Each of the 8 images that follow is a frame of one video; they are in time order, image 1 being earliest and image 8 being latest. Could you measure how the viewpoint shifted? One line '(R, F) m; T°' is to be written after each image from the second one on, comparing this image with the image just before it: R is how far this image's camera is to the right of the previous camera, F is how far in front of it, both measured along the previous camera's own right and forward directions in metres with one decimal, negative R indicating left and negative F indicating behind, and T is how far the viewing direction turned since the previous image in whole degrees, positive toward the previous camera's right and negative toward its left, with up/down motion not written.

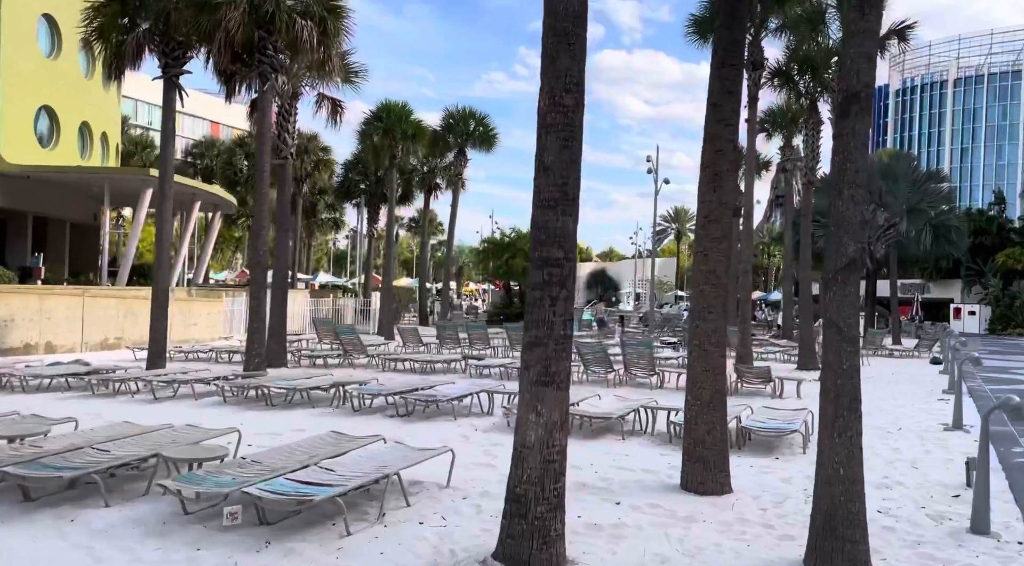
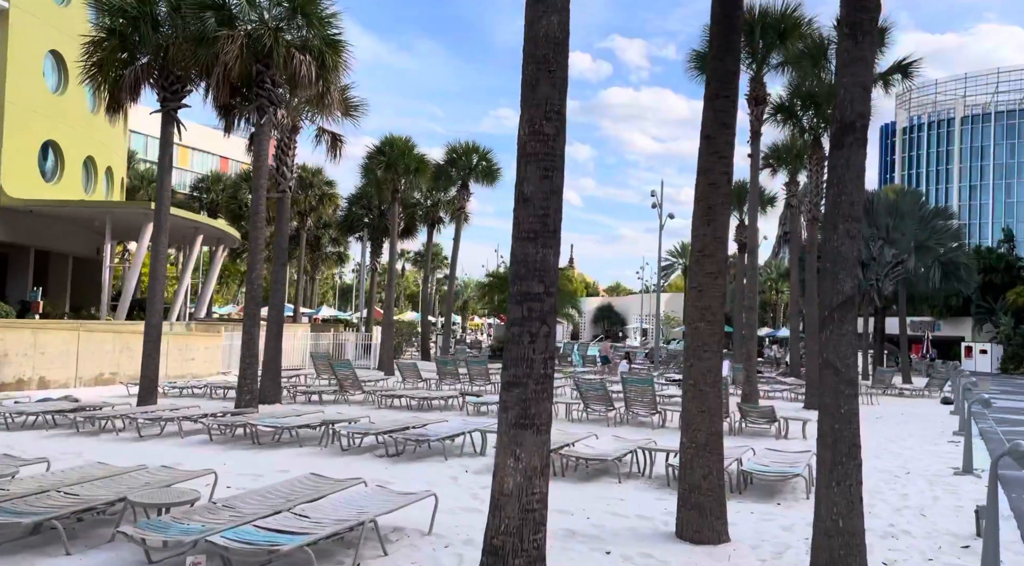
(+0.1, +0.2) m; 0°
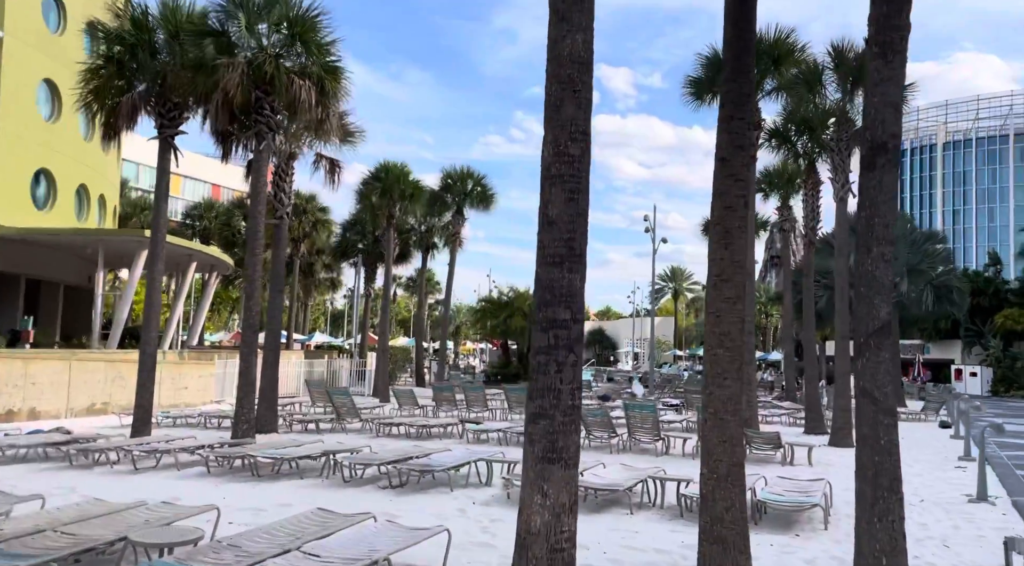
(-0.2, +0.2) m; +1°
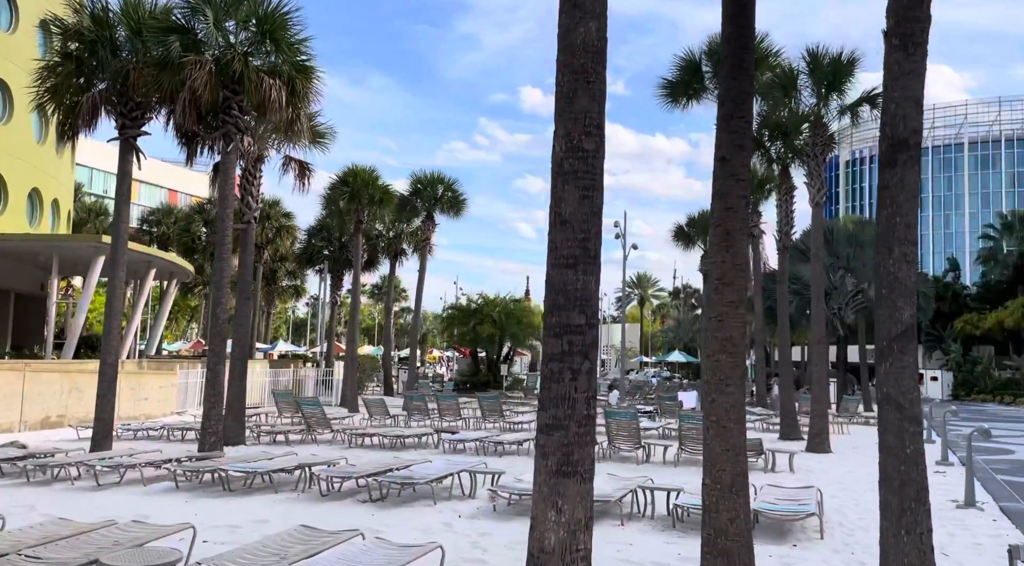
(-0.2, +0.2) m; +3°
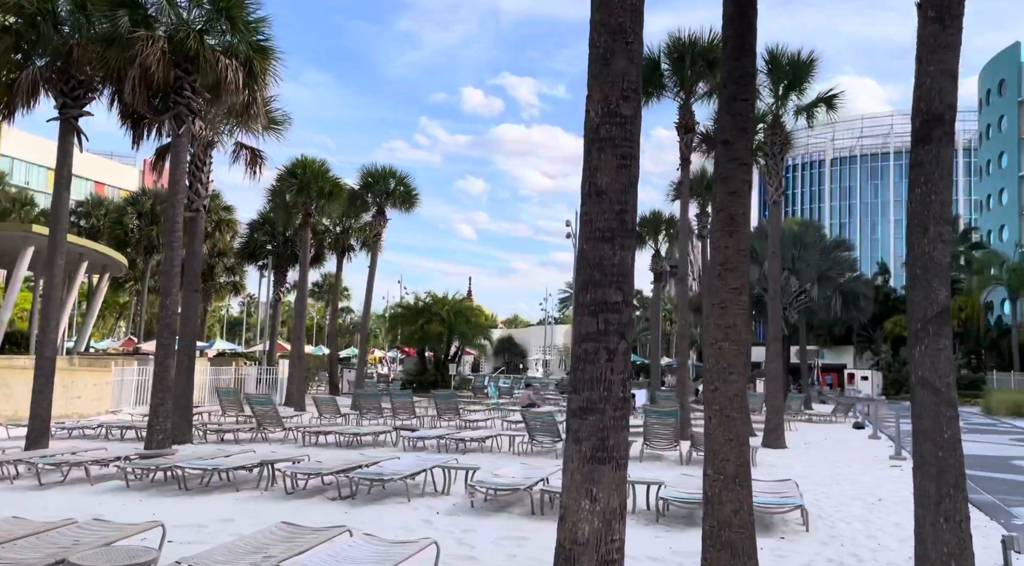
(-0.4, +0.3) m; +4°
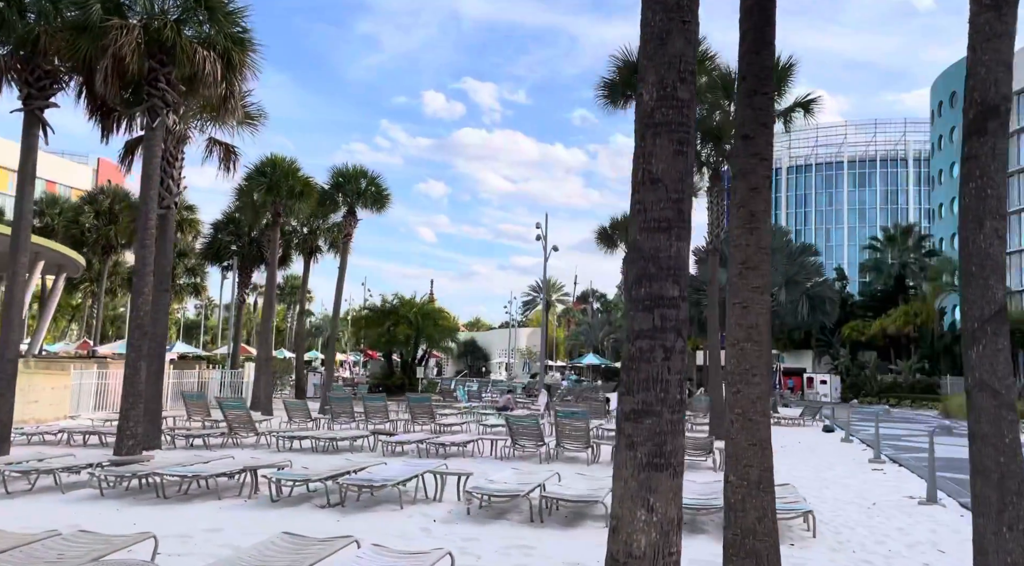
(-0.4, +0.3) m; +3°
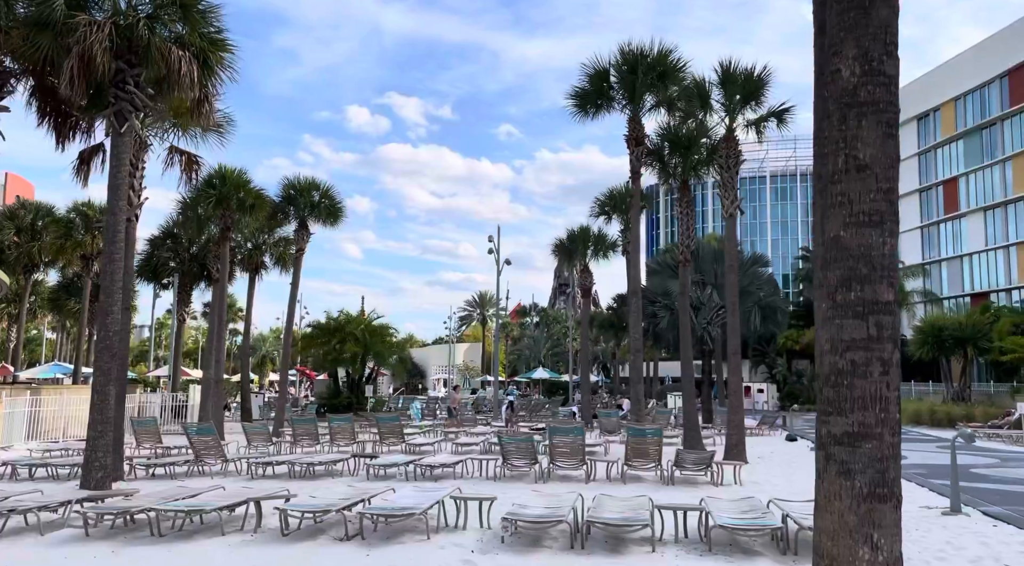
(-0.9, +0.5) m; +5°
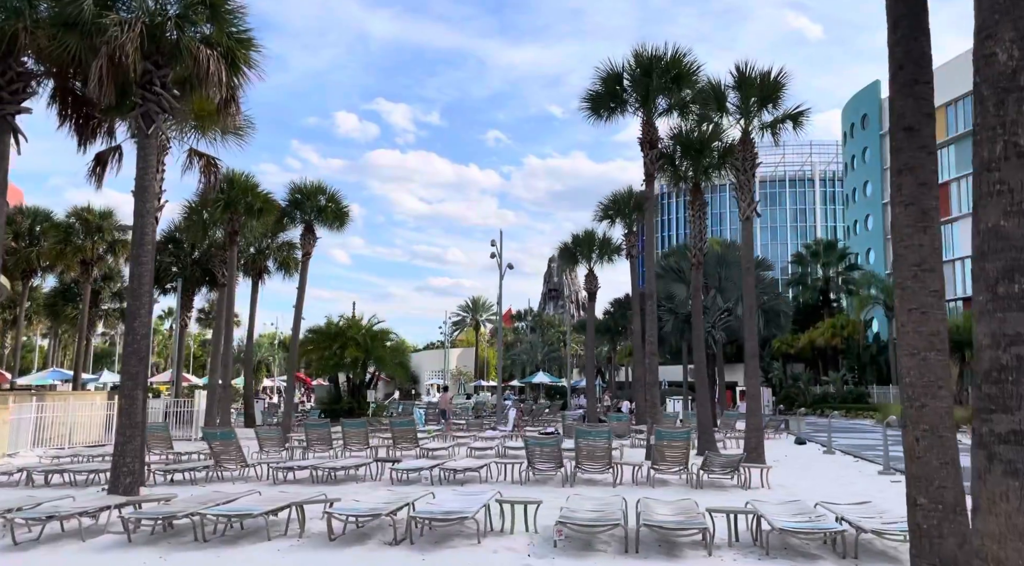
(-0.5, +0.1) m; +1°
